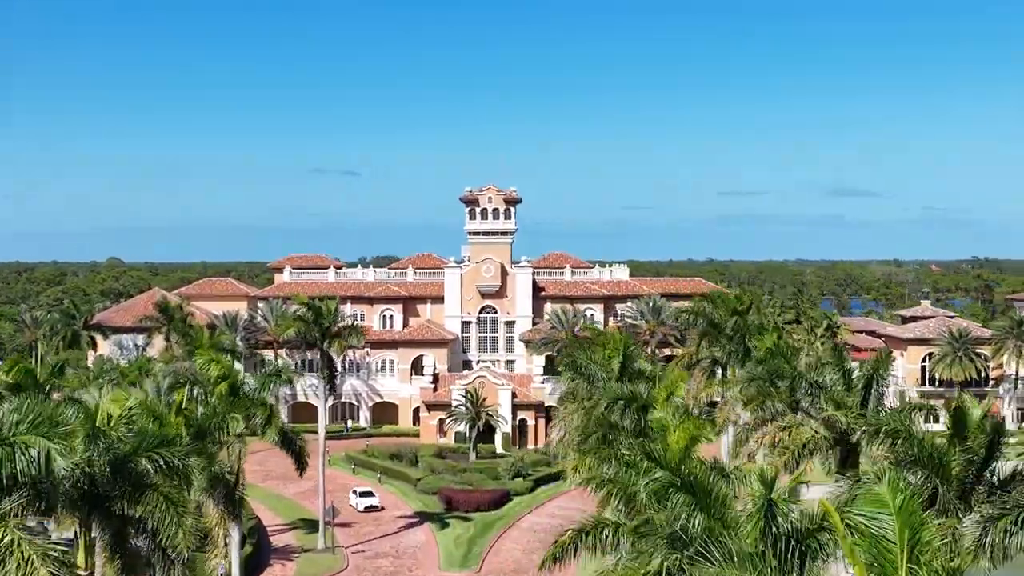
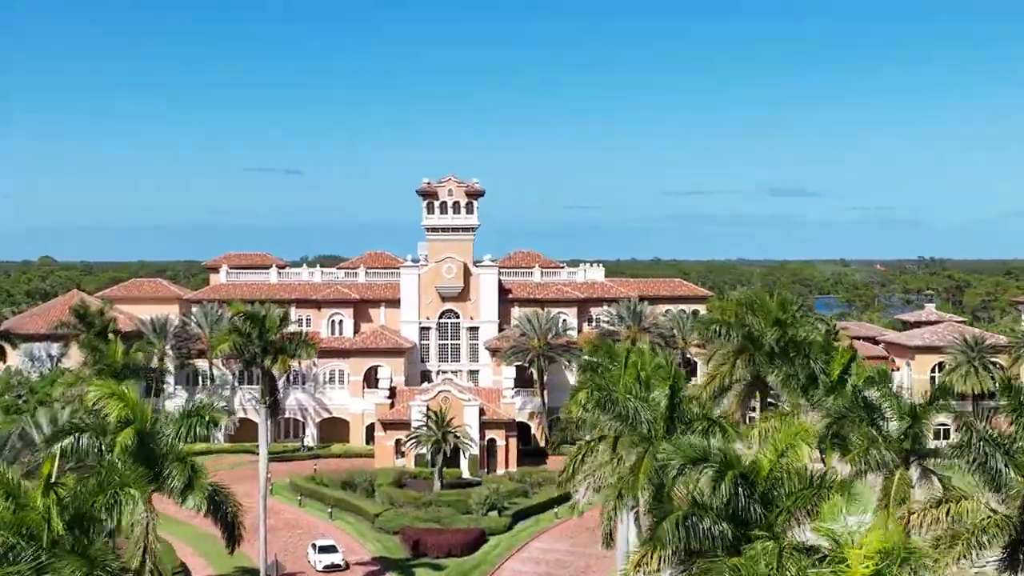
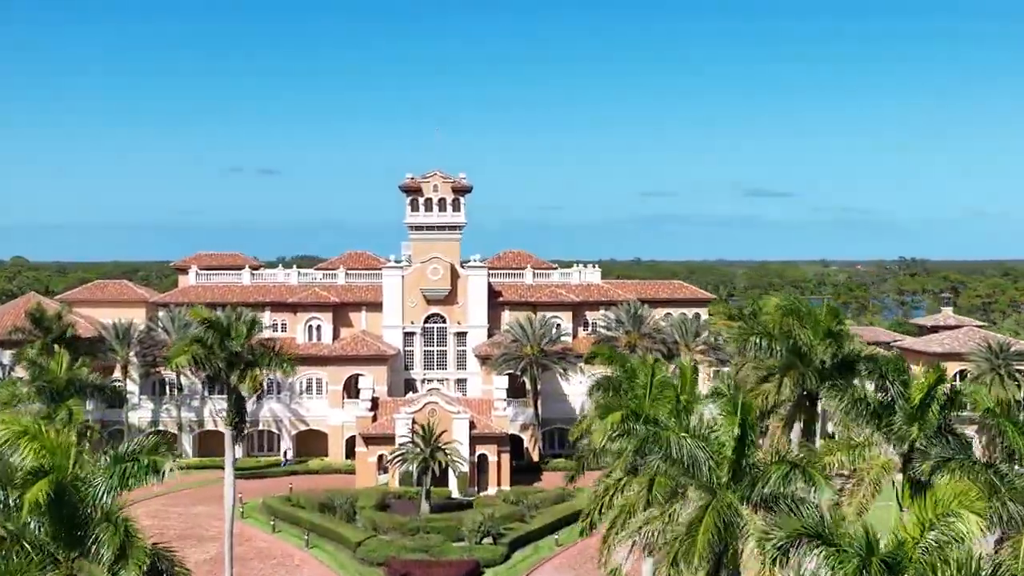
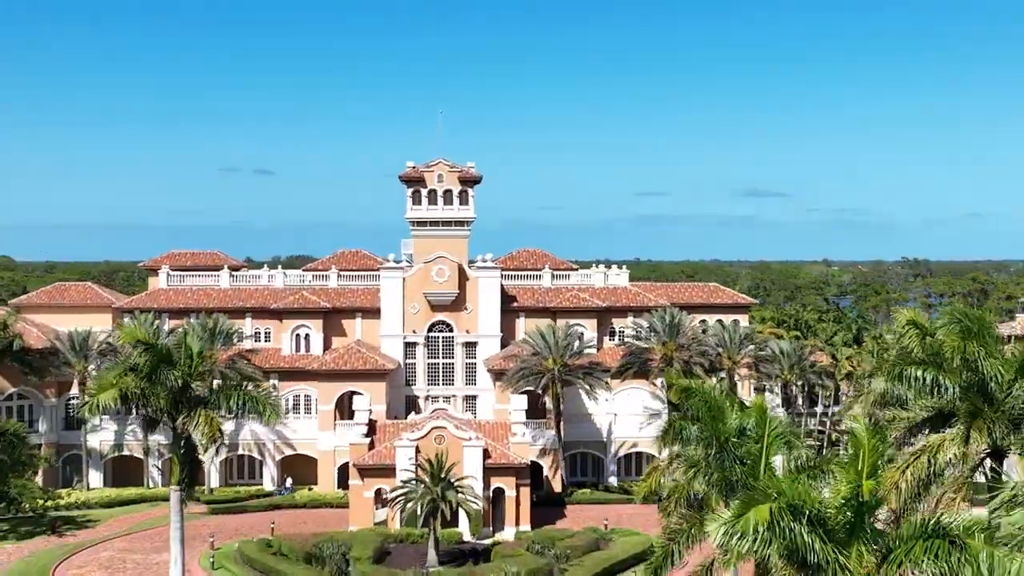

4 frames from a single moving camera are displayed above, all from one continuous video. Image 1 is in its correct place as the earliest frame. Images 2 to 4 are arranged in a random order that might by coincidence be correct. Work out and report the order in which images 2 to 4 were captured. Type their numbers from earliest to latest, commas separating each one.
2, 3, 4
